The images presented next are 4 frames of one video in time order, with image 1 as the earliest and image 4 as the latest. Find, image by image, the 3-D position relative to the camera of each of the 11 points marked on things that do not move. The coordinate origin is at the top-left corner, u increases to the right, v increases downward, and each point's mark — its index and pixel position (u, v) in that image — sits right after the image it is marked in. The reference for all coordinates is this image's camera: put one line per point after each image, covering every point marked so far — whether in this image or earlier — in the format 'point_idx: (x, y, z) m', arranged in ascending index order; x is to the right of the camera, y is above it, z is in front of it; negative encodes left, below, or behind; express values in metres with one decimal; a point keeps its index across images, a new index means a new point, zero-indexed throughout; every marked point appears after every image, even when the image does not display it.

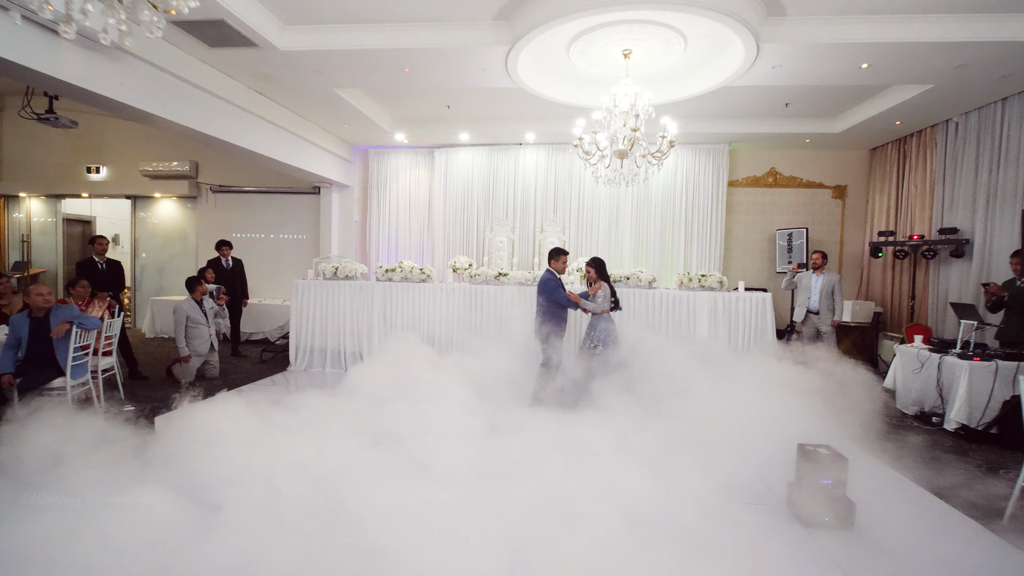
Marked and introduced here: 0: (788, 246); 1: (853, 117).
0: (+4.0, +0.6, +7.2) m
1: (+4.4, +2.2, +6.4) m
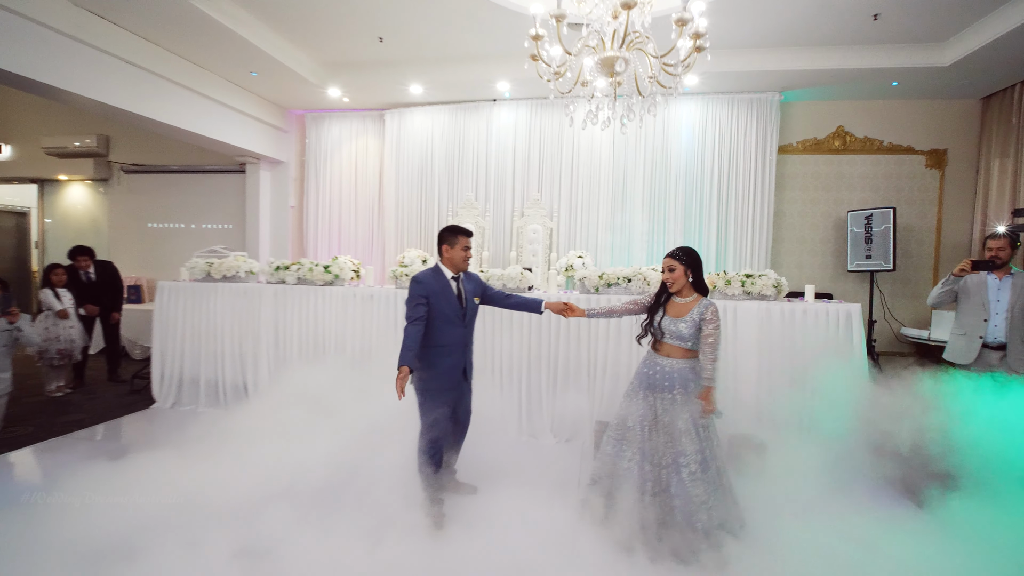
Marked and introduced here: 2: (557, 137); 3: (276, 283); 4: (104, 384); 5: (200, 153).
0: (+3.6, +0.6, +5.1) m
1: (+4.0, +2.2, +4.3) m
2: (+0.5, +1.7, +5.7) m
3: (-2.0, 0.0, +4.2) m
4: (-4.3, -1.0, +5.2) m
5: (-4.4, +1.9, +7.0) m
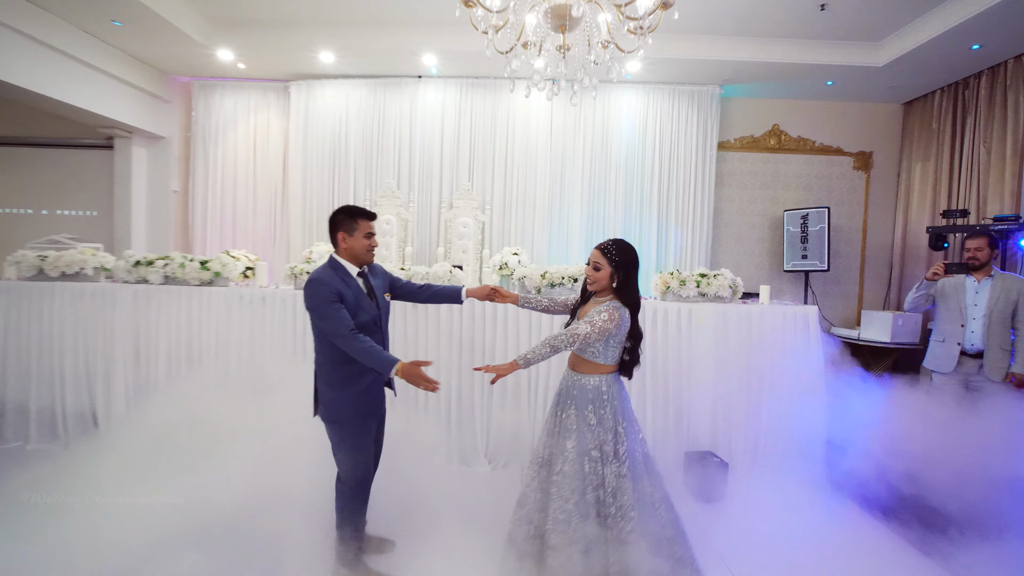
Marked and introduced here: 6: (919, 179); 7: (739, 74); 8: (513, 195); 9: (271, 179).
0: (+2.9, +0.5, +5.0) m
1: (+3.4, +2.1, +4.3) m
2: (-0.2, +1.7, +5.1) m
3: (-2.5, 0.0, +3.4) m
4: (-4.9, -1.0, +3.9) m
5: (-5.3, +1.9, +5.7) m
6: (+4.3, +1.1, +5.2) m
7: (+2.2, +2.1, +4.8) m
8: (0.0, +1.0, +5.1) m
9: (-2.7, +1.2, +5.5) m
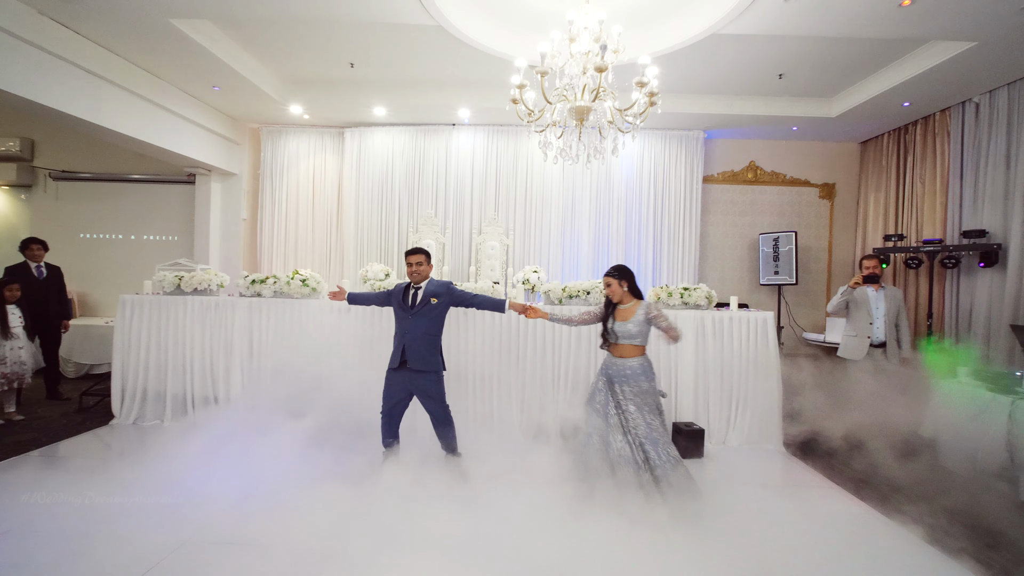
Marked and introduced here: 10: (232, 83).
0: (+3.2, +0.4, +6.0) m
1: (+3.6, +2.0, +5.3) m
2: (0.0, +1.6, +6.1) m
3: (-2.3, -0.1, +4.3) m
4: (-4.6, -1.1, +4.9) m
5: (-5.1, +1.7, +6.7) m
6: (+4.5, +1.0, +6.2) m
7: (+2.4, +1.9, +5.8) m
8: (+0.3, +0.8, +6.1) m
9: (-2.4, +1.0, +6.5) m
10: (-3.0, +2.2, +5.3) m
